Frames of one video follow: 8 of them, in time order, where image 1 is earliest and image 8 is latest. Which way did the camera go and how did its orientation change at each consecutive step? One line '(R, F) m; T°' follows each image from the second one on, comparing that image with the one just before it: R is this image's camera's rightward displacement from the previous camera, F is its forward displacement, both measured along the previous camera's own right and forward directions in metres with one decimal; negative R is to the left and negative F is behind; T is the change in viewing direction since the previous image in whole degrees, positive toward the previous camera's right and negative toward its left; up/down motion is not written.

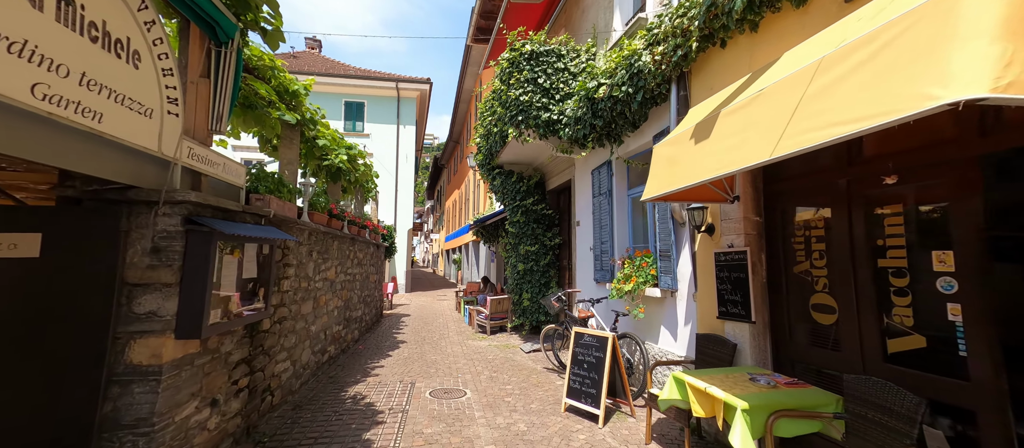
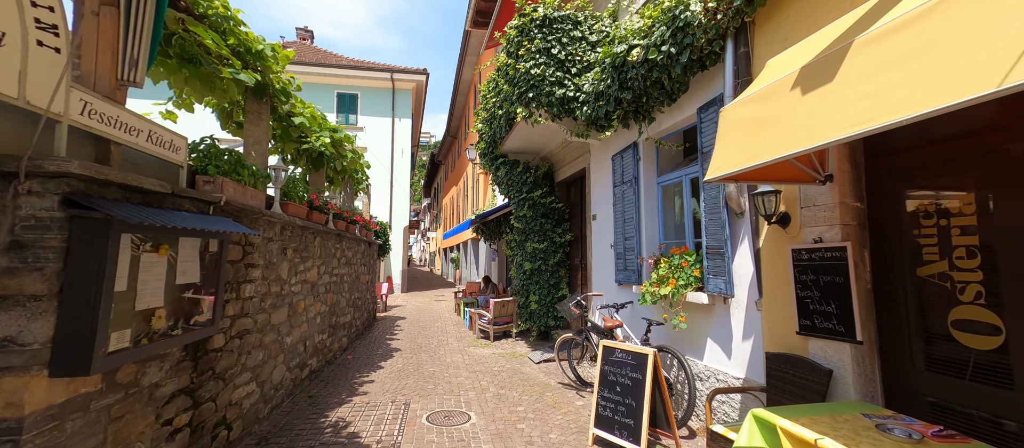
(-0.2, +0.7) m; 0°
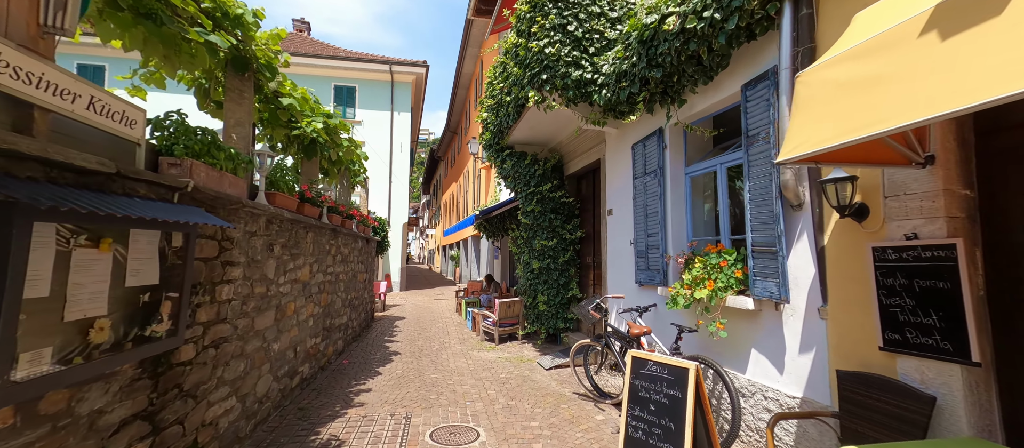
(-0.1, +0.4) m; 0°
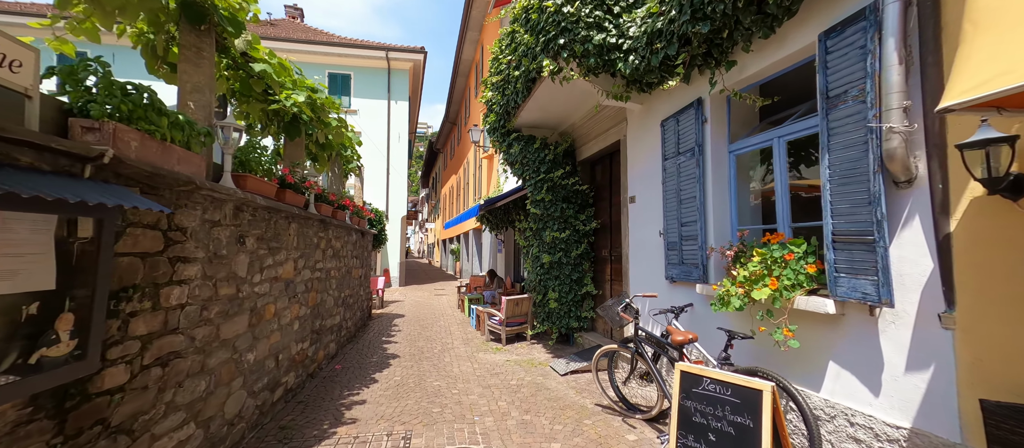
(-0.1, +0.6) m; 0°
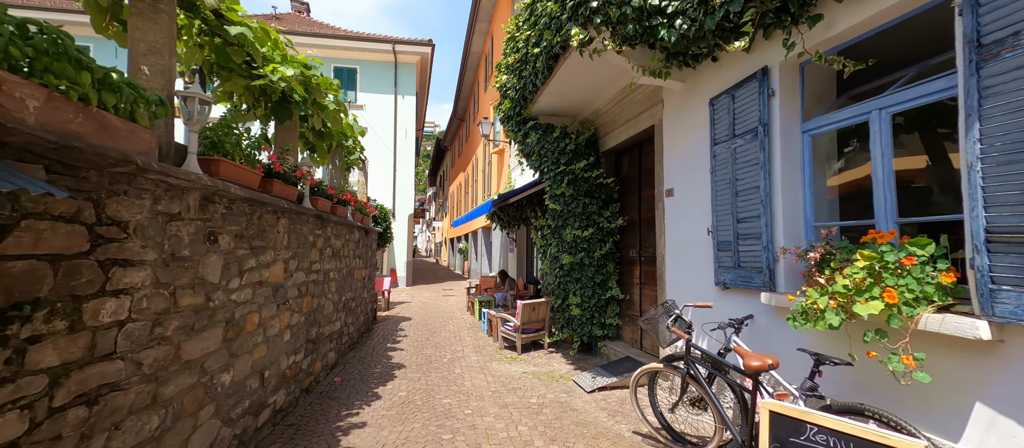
(-0.1, +0.6) m; -1°
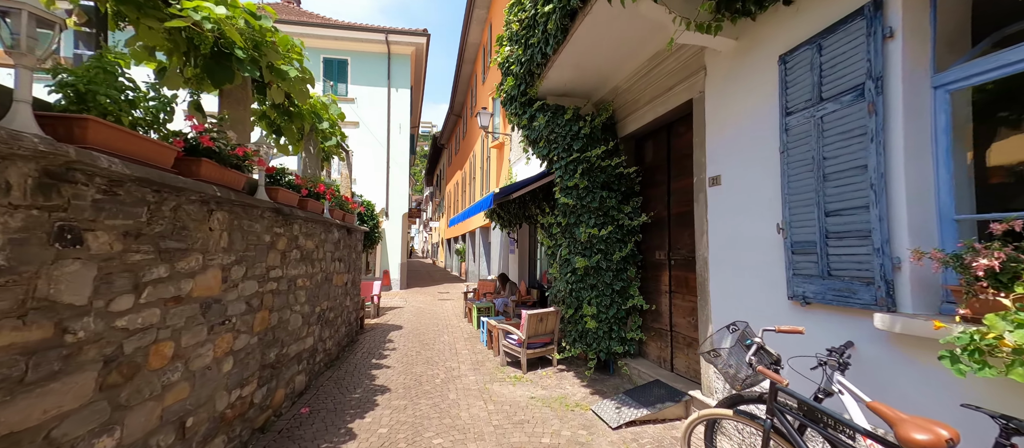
(-0.1, +0.8) m; 0°
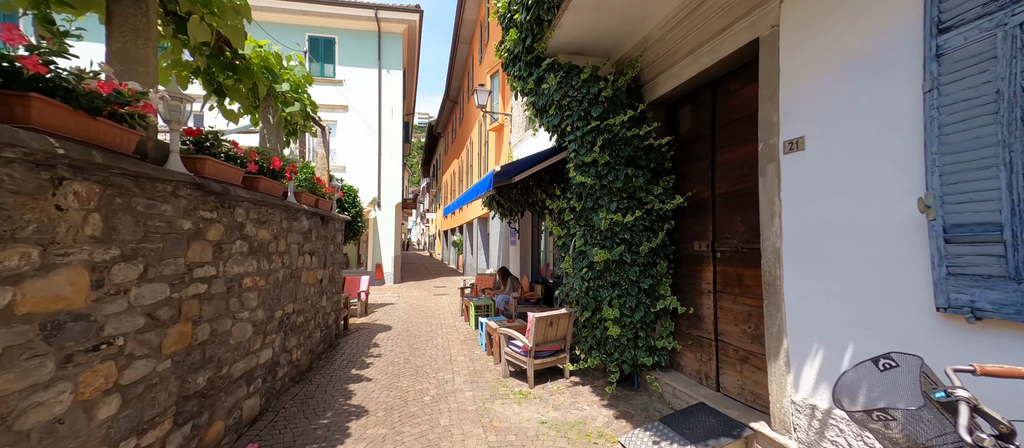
(-0.1, +0.9) m; 0°
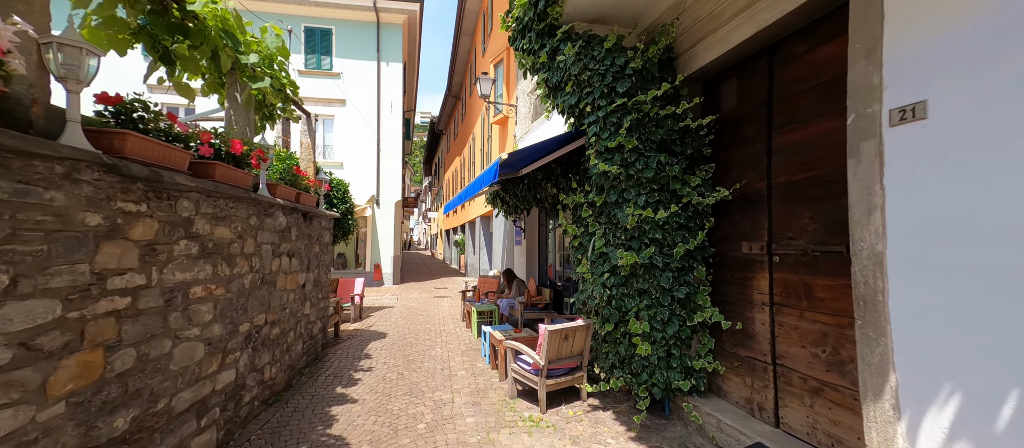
(-0.1, +0.6) m; 0°
